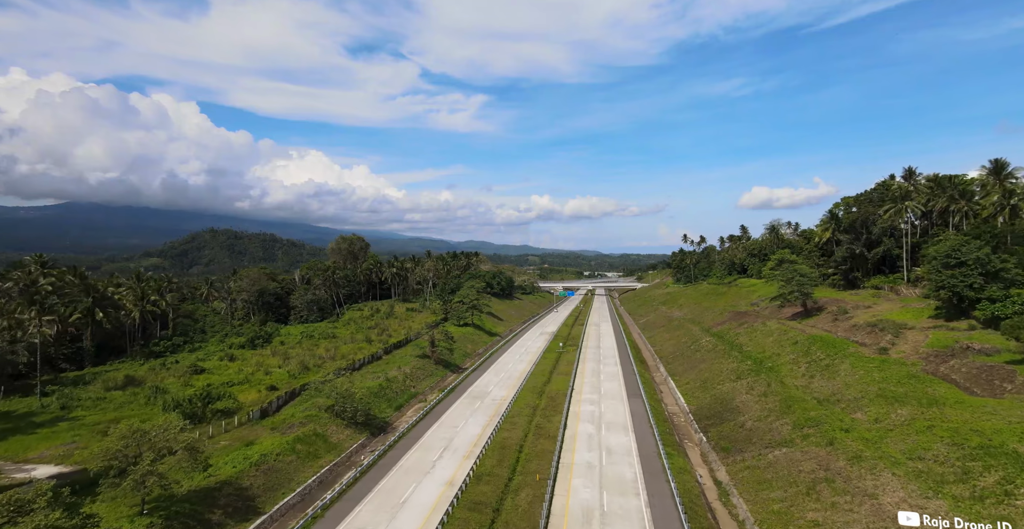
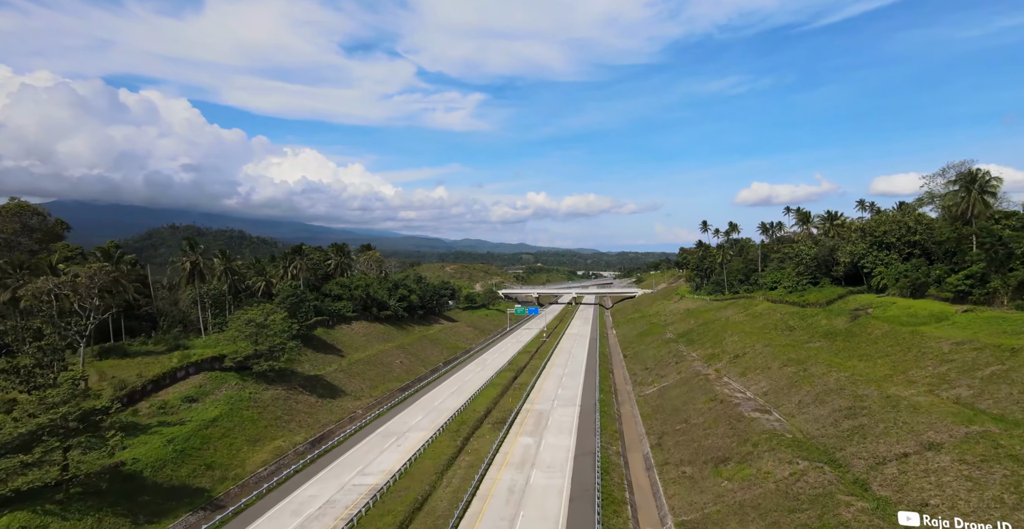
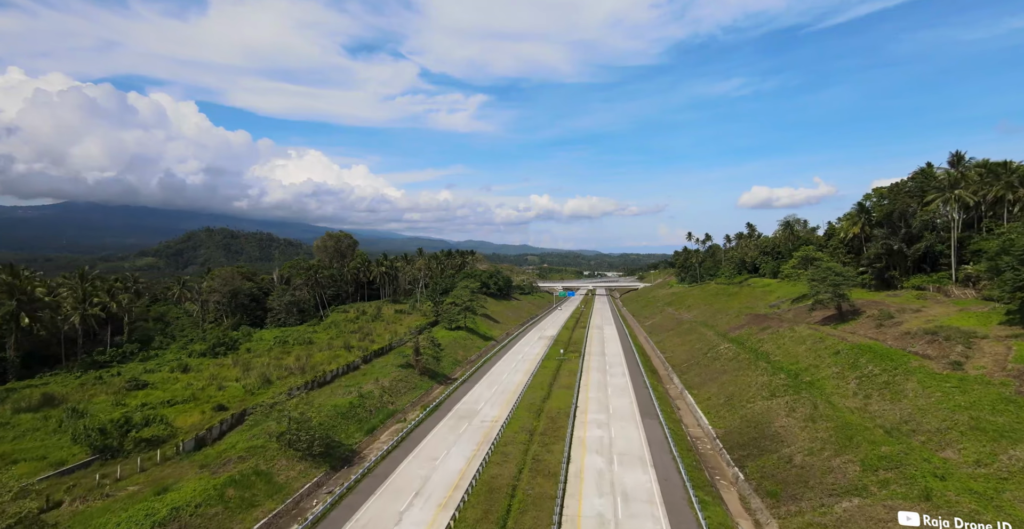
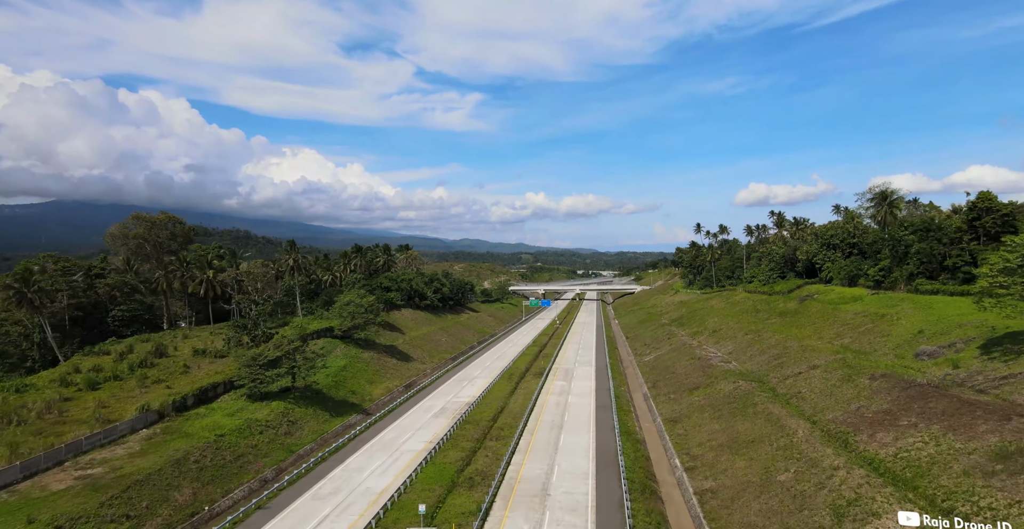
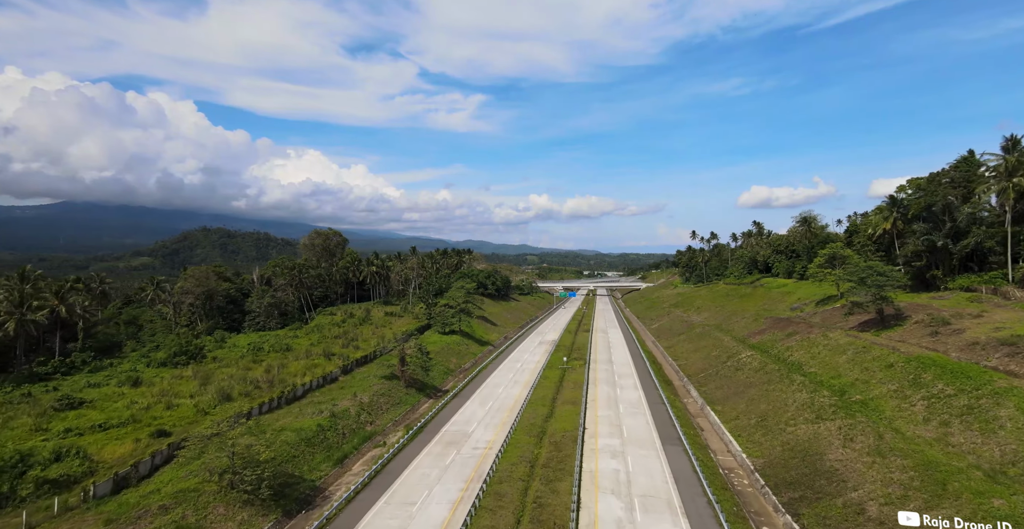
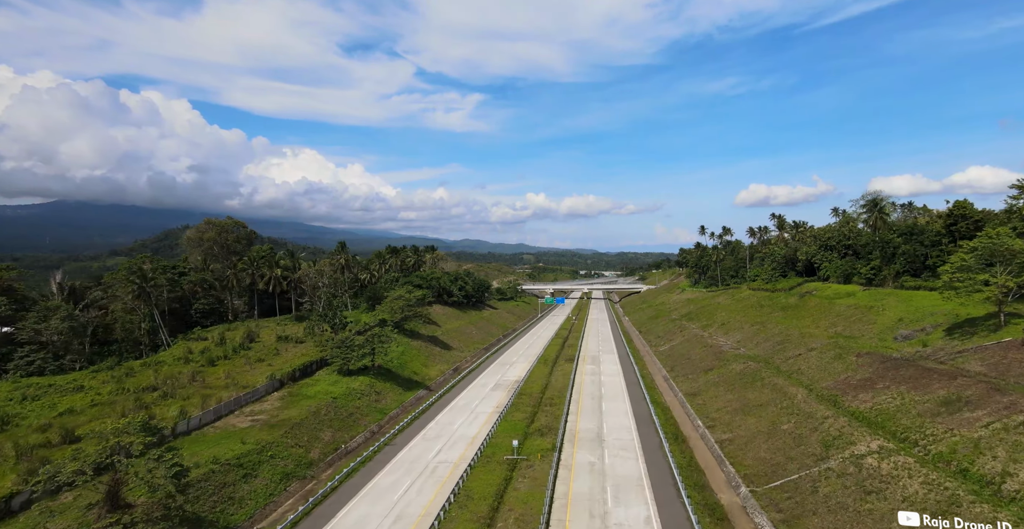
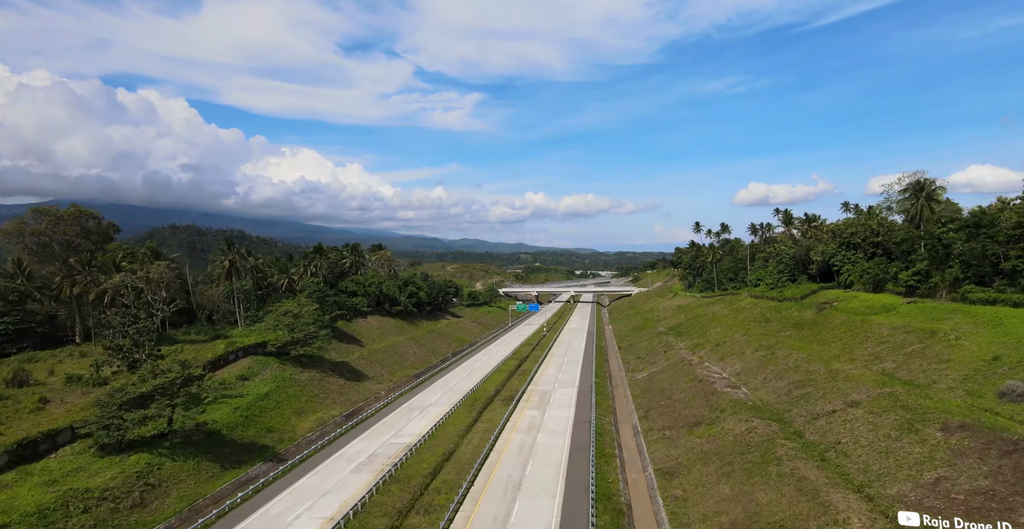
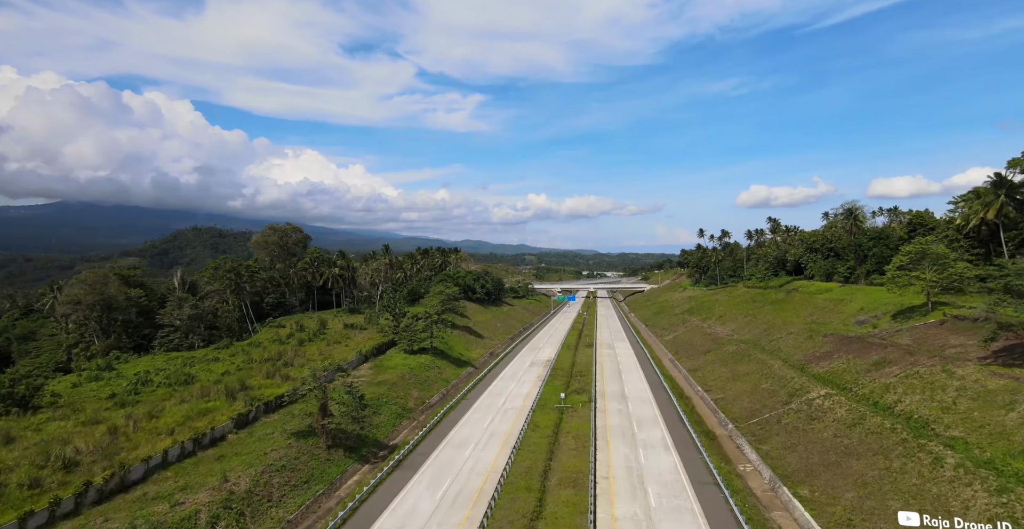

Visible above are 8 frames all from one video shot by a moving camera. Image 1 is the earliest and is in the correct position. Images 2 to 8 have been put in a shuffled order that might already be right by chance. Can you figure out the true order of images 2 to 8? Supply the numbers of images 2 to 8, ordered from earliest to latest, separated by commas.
3, 5, 8, 6, 4, 7, 2
